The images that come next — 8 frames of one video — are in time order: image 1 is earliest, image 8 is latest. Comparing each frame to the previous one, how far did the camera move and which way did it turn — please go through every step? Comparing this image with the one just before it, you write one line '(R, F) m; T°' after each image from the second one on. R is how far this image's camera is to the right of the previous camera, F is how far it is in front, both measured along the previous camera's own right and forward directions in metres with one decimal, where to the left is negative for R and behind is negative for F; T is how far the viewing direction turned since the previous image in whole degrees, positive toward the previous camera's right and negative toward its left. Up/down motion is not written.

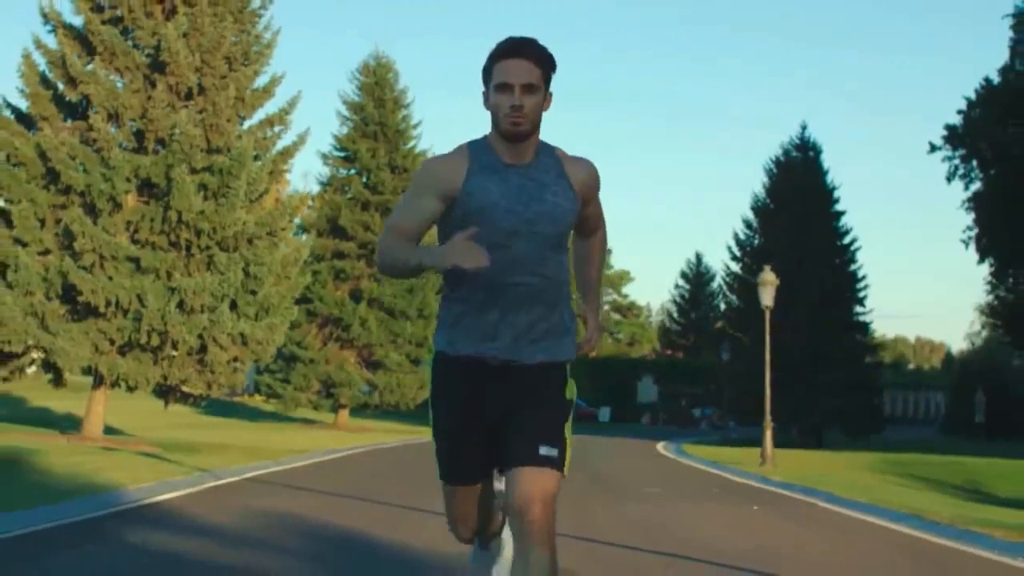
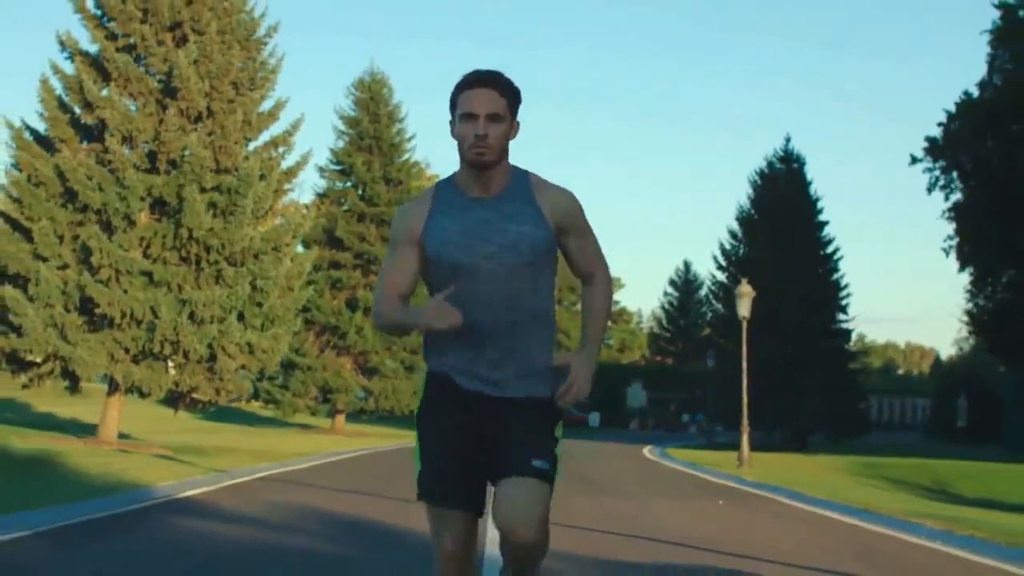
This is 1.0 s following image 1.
(0.0, -1.8) m; 0°
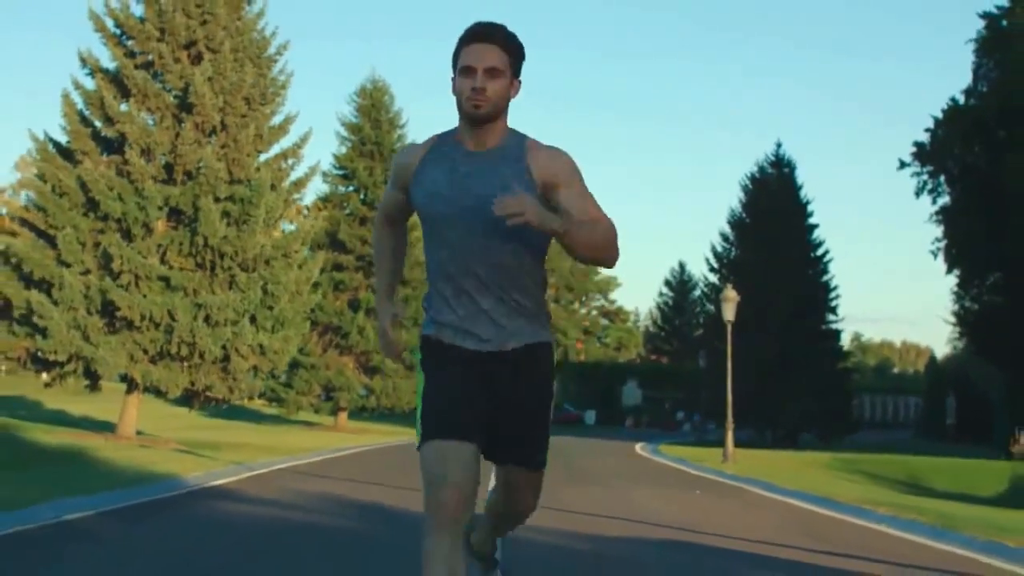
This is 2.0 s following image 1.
(0.0, -1.8) m; 0°
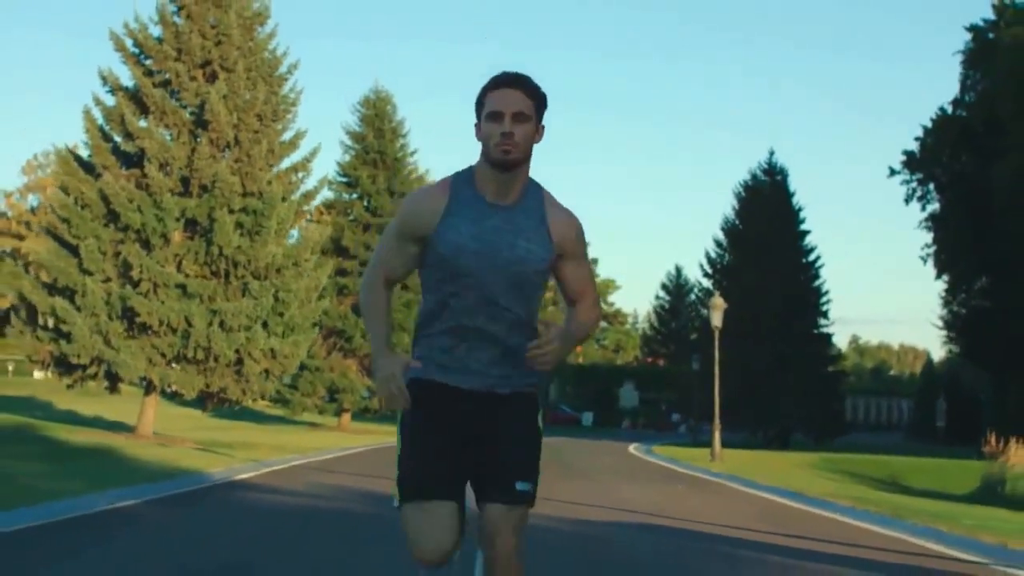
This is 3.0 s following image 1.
(0.0, -1.8) m; 0°
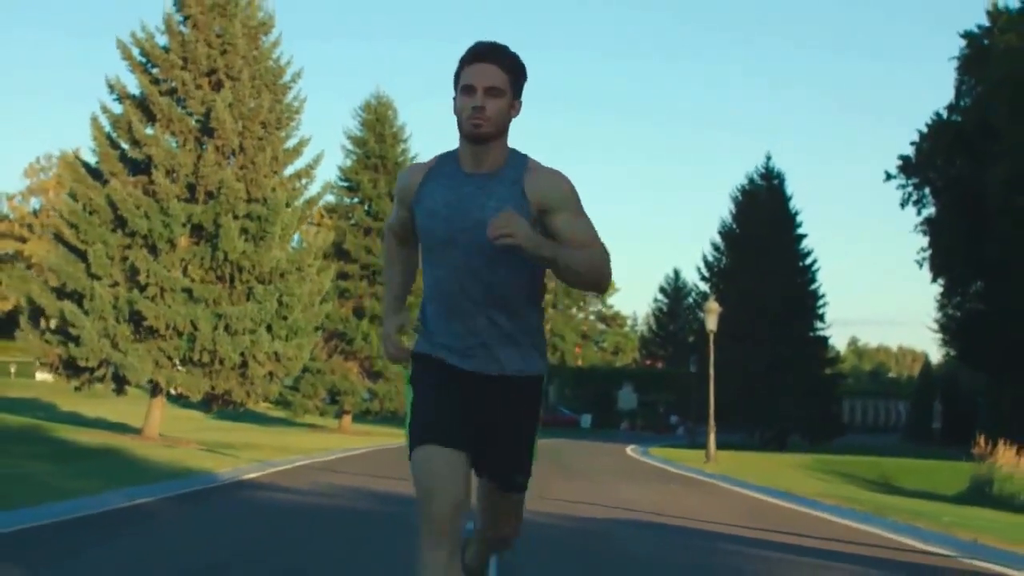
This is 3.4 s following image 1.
(0.0, -0.7) m; 0°
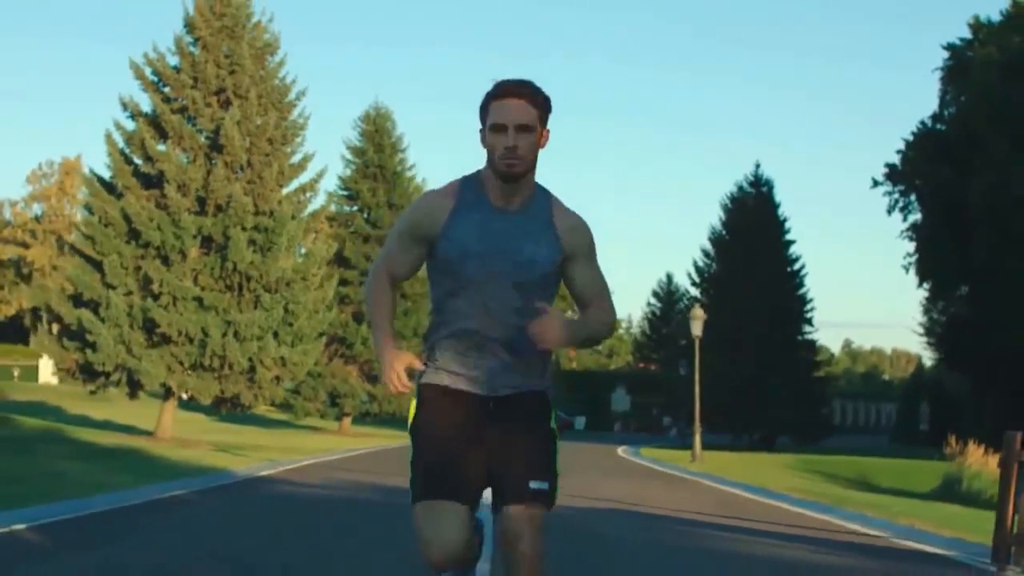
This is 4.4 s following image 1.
(0.0, -1.8) m; 0°
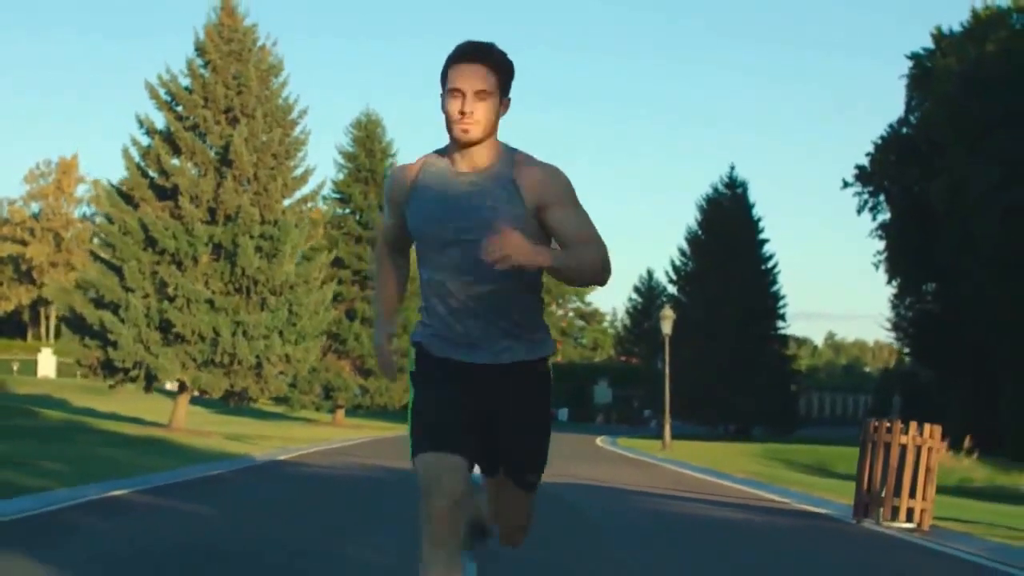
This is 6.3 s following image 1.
(0.0, -3.3) m; +1°
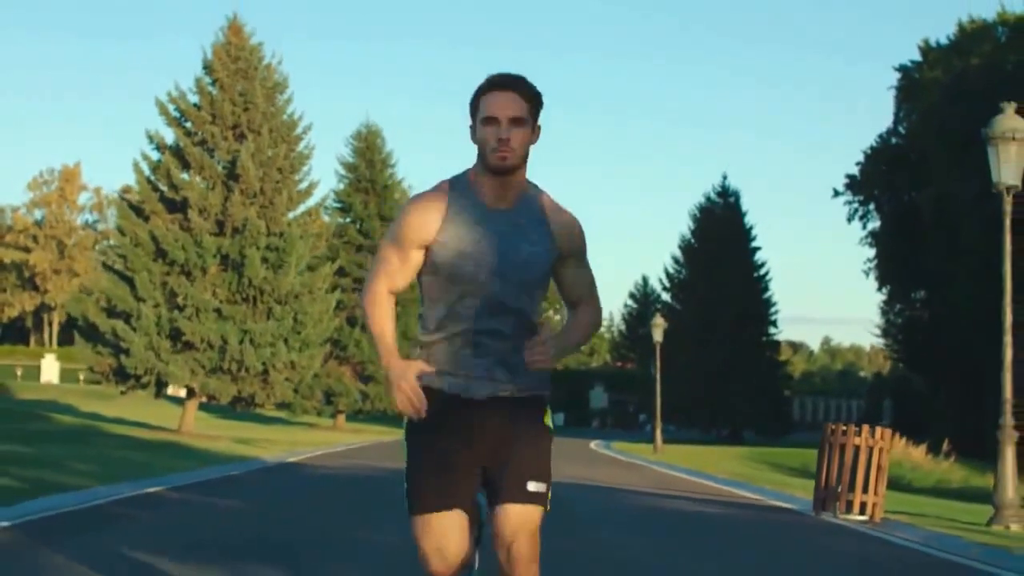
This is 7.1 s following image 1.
(0.0, -1.5) m; 0°
